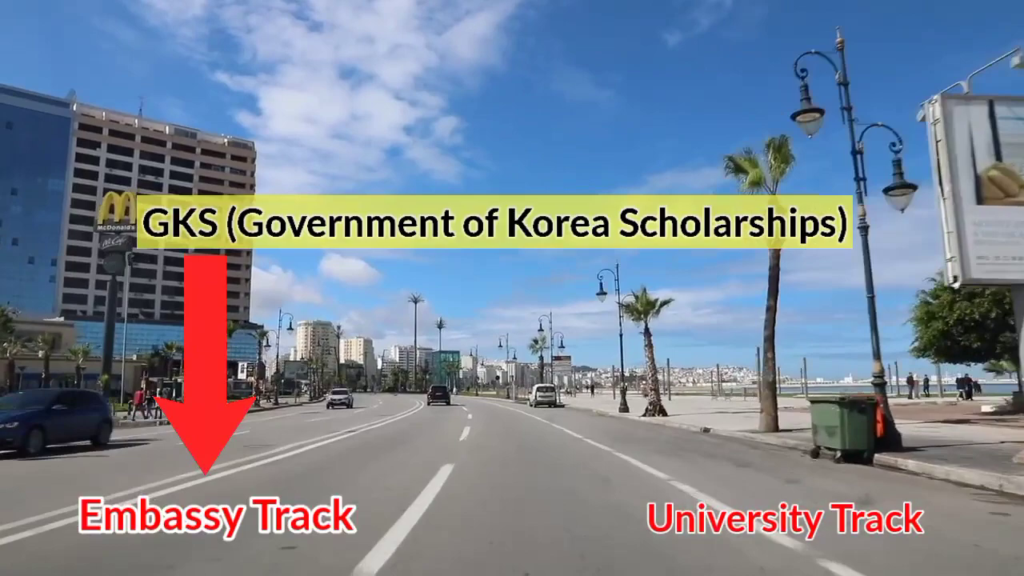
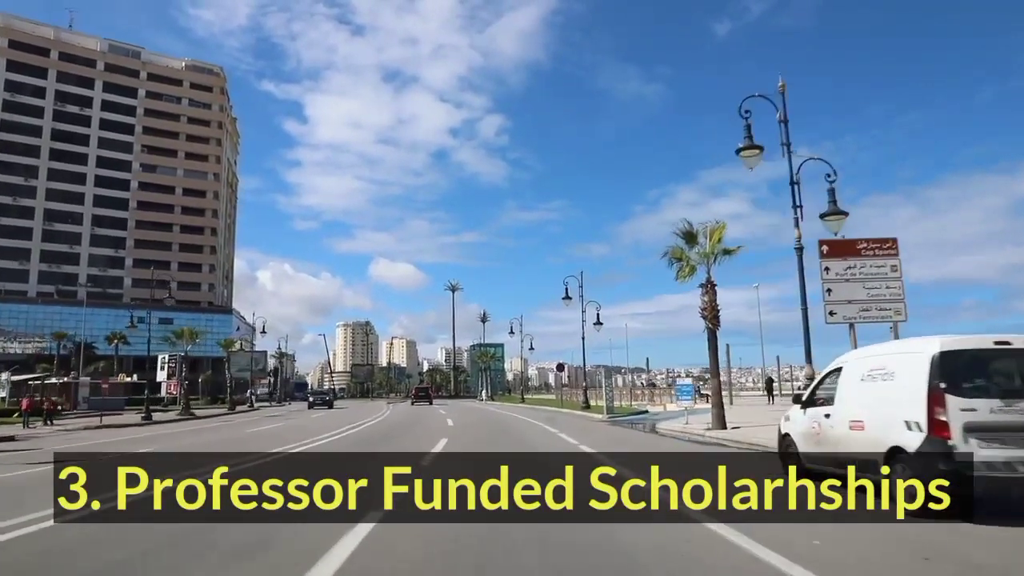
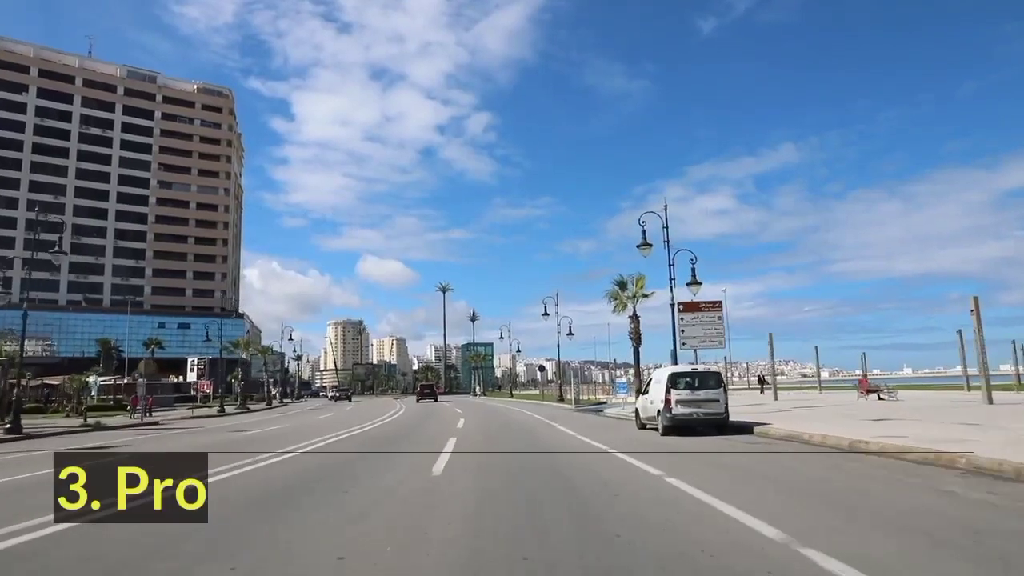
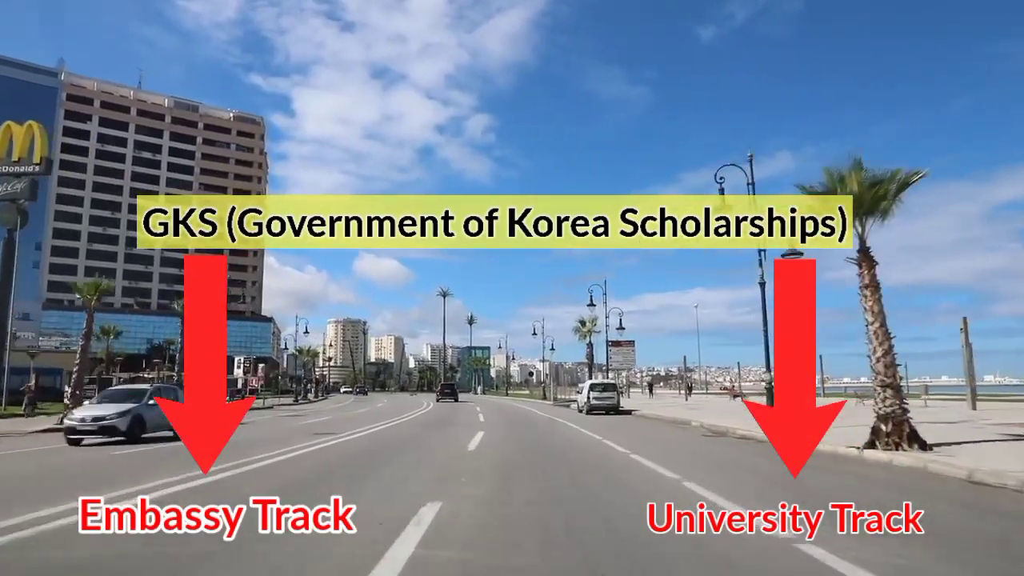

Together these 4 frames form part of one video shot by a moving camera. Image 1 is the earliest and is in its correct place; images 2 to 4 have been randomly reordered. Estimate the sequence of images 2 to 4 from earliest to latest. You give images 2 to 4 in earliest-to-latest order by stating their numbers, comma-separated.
4, 3, 2
